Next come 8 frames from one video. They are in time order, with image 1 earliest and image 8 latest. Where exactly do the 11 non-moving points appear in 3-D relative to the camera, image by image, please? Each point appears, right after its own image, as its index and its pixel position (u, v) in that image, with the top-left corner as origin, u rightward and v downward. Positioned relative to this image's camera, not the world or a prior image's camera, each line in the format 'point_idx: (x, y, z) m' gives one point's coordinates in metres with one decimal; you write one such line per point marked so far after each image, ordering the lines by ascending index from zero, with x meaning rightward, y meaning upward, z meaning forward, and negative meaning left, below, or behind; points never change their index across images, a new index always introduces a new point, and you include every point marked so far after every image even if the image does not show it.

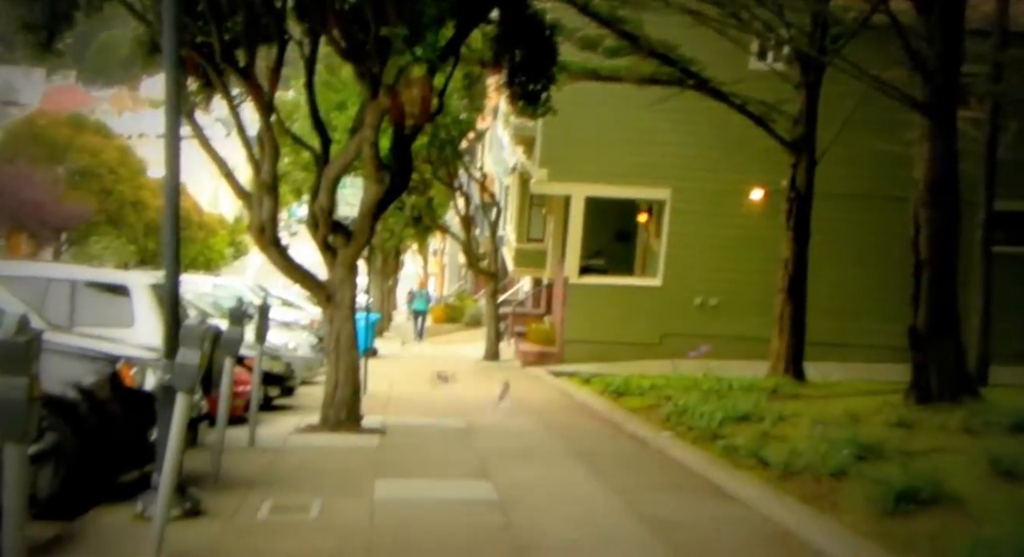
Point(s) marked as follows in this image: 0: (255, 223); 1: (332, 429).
0: (-2.8, +0.6, +10.9) m
1: (-2.0, -1.7, +11.1) m
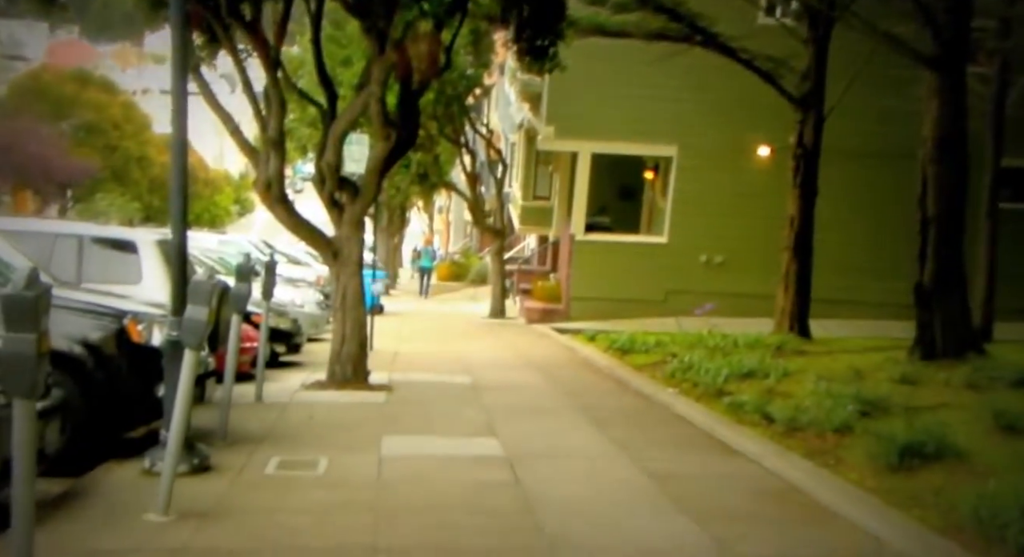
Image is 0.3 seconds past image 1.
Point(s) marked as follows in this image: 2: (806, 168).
0: (-2.7, +1.1, +10.9) m
1: (-1.9, -1.2, +11.2) m
2: (+5.1, +1.9, +17.5) m
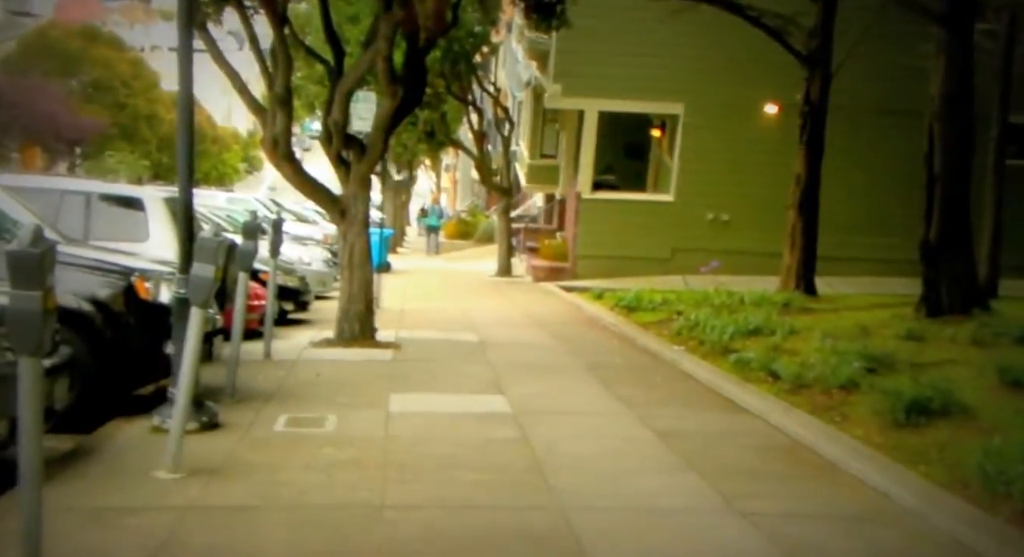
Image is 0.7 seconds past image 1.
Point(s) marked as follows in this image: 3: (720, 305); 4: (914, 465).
0: (-2.6, +1.5, +10.8) m
1: (-1.9, -0.7, +11.2) m
2: (+5.2, +2.6, +17.3) m
3: (+3.4, -0.4, +16.2) m
4: (+2.6, -1.2, +6.6) m
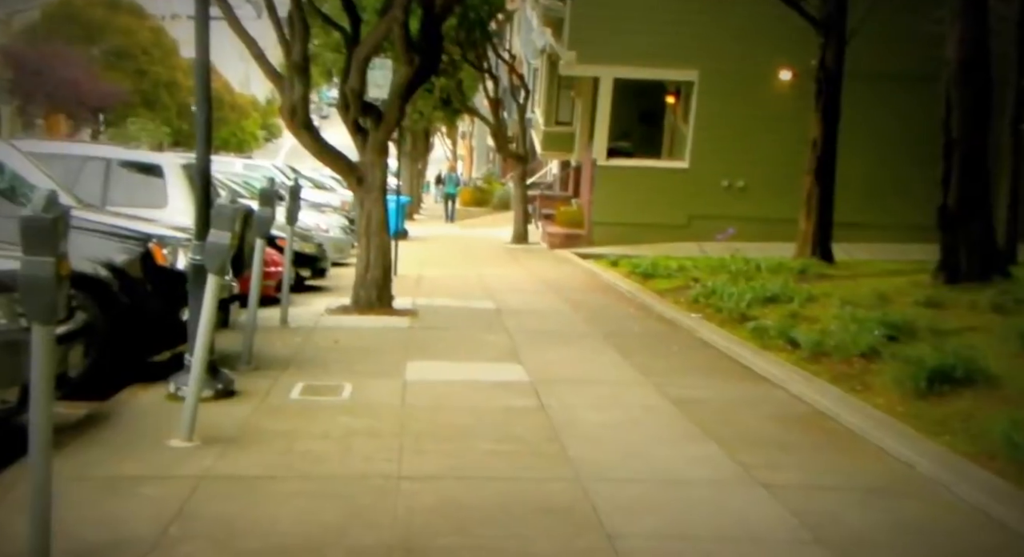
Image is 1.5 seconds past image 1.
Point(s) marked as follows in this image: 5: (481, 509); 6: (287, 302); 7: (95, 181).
0: (-2.5, +1.9, +10.7) m
1: (-1.7, -0.3, +11.2) m
2: (+5.5, +3.2, +17.1) m
3: (+3.6, +0.1, +16.1) m
4: (+2.8, -1.0, +6.5) m
5: (-0.1, -1.1, +4.9) m
6: (-2.3, -0.2, +10.2) m
7: (-4.0, +0.9, +9.5) m
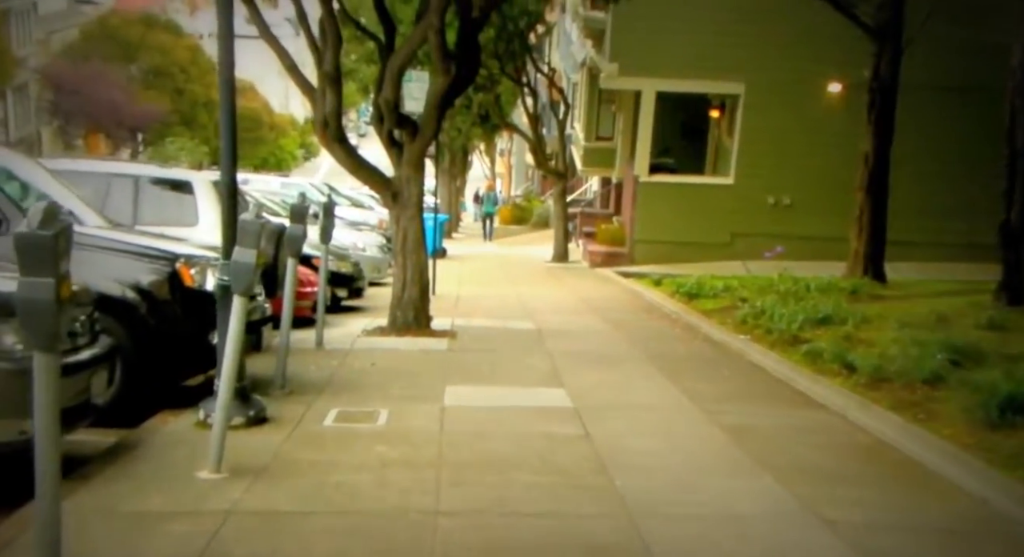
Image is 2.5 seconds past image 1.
0: (-2.0, +1.7, +10.5) m
1: (-1.2, -0.6, +10.9) m
2: (+6.2, +2.9, +16.6) m
3: (+4.3, -0.2, +15.6) m
4: (+3.0, -1.1, +6.0) m
5: (+0.1, -1.2, +4.5) m
6: (-1.9, -0.4, +9.9) m
7: (-3.6, +0.7, +9.3) m
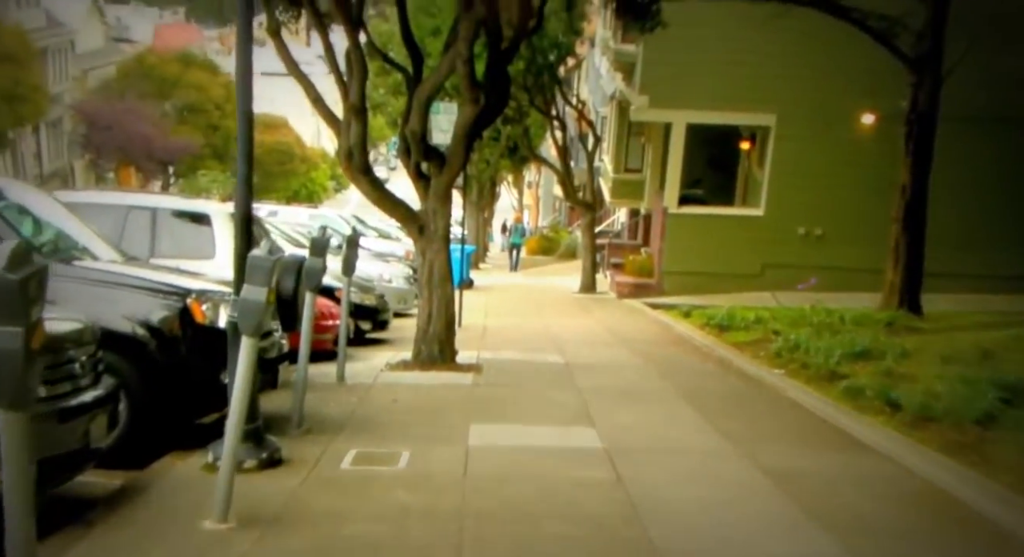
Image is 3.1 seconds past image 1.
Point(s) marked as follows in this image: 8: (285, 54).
0: (-1.7, +1.3, +10.3) m
1: (-0.9, -0.9, +10.6) m
2: (+6.6, +2.4, +16.2) m
3: (+4.7, -0.7, +15.1) m
4: (+3.2, -1.3, +5.6) m
5: (+0.2, -1.4, +4.2) m
6: (-1.6, -0.8, +9.7) m
7: (-3.4, +0.4, +9.1) m
8: (-2.5, +2.5, +10.9) m
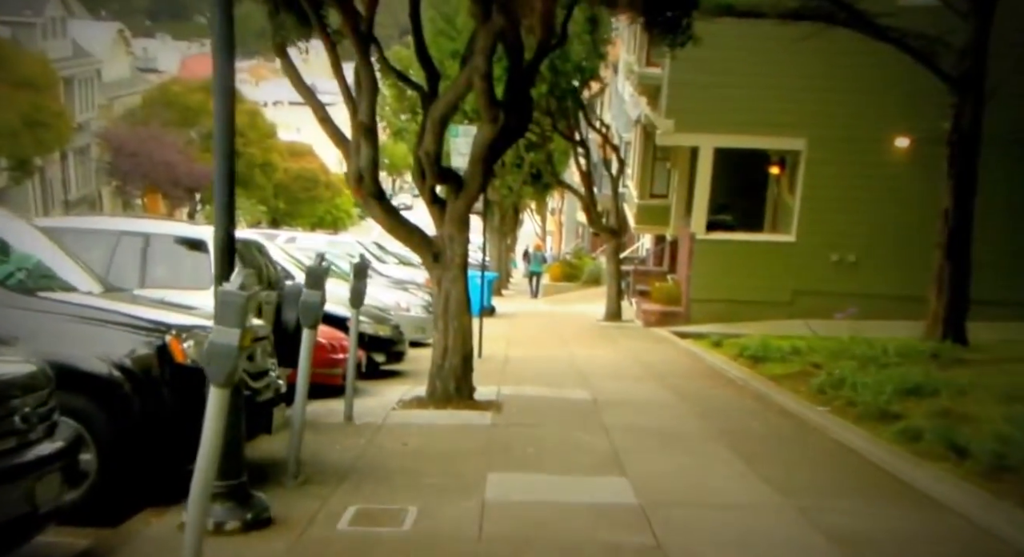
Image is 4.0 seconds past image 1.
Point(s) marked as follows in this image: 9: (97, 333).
0: (-1.5, +1.1, +9.6) m
1: (-0.7, -1.2, +9.8) m
2: (+7.0, +1.9, +15.3) m
3: (+5.0, -1.1, +14.2) m
4: (+3.3, -1.5, +4.7) m
5: (+0.2, -1.5, +3.4) m
6: (-1.4, -1.0, +8.9) m
7: (-3.2, +0.2, +8.4) m
8: (-2.3, +2.1, +10.3) m
9: (-2.3, -0.3, +5.6) m
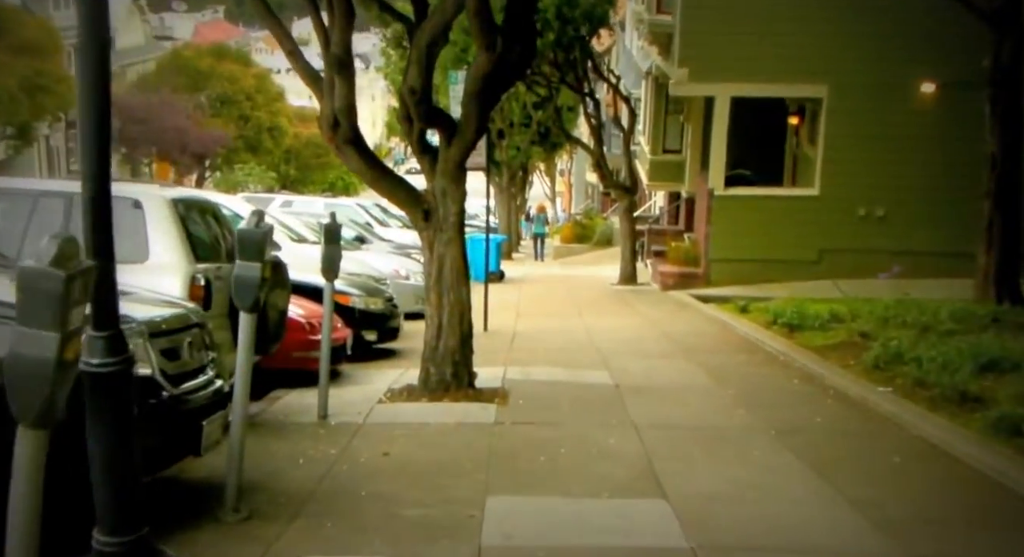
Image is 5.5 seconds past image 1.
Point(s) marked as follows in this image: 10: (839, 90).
0: (-1.5, +1.3, +8.0) m
1: (-0.6, -0.9, +8.3) m
2: (+7.1, +2.5, +13.6) m
3: (+5.1, -0.6, +12.6) m
4: (+3.3, -1.4, +3.1) m
5: (+0.3, -1.5, +1.8) m
6: (-1.4, -0.8, +7.4) m
7: (-3.1, +0.3, +6.9) m
8: (-2.3, +2.4, +8.6) m
9: (-2.3, -0.2, +4.0) m
10: (+6.5, +3.6, +18.6) m
